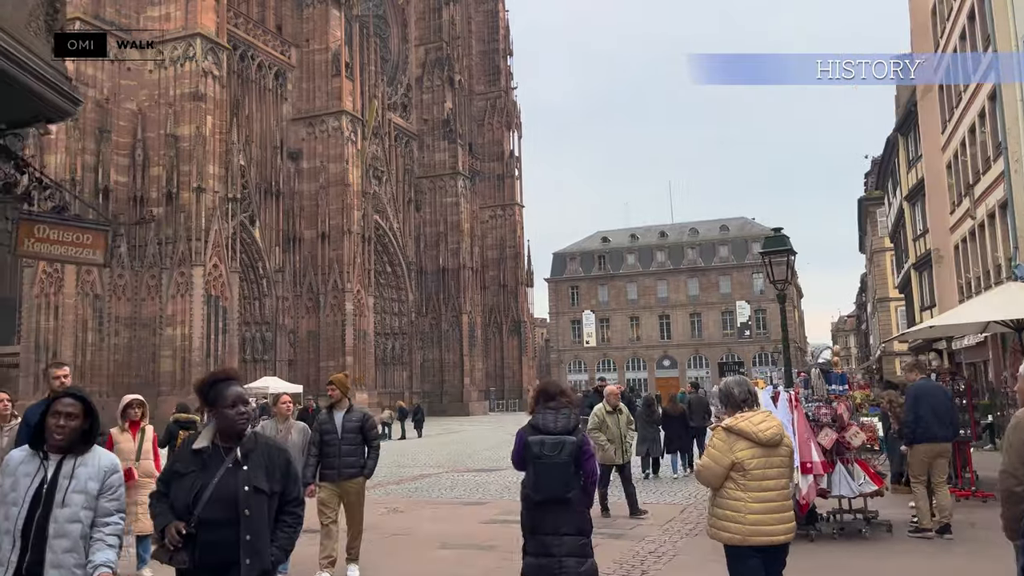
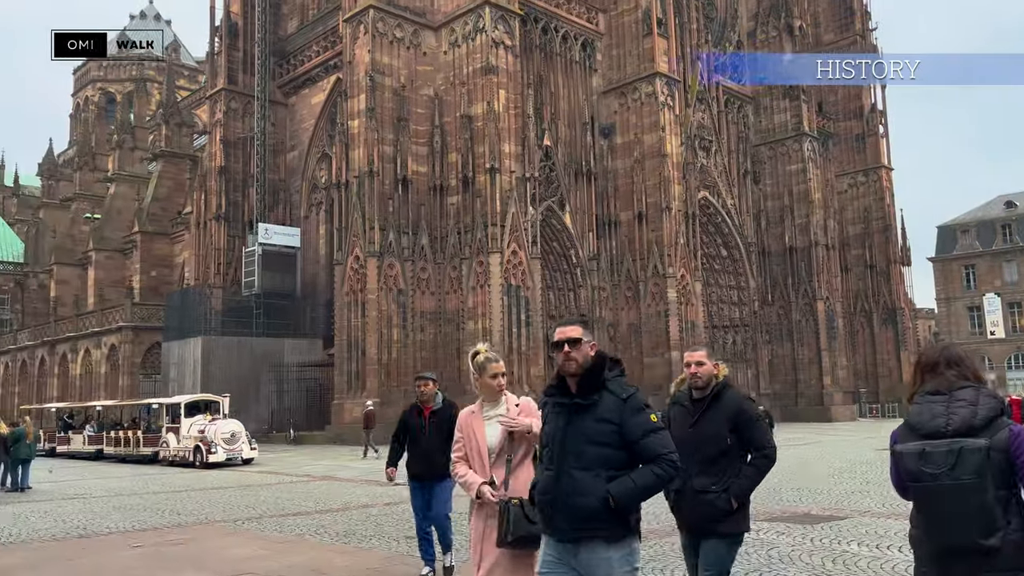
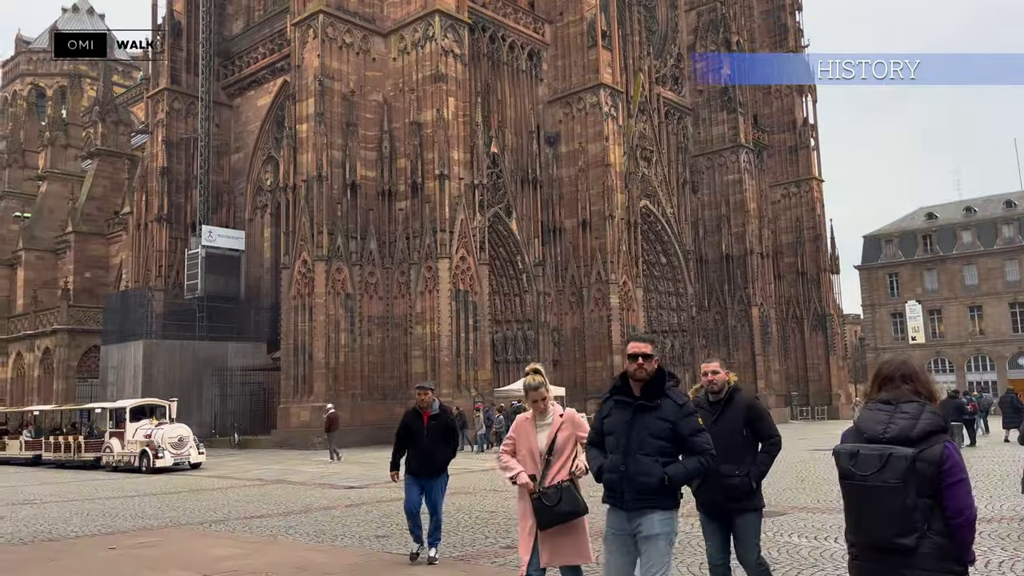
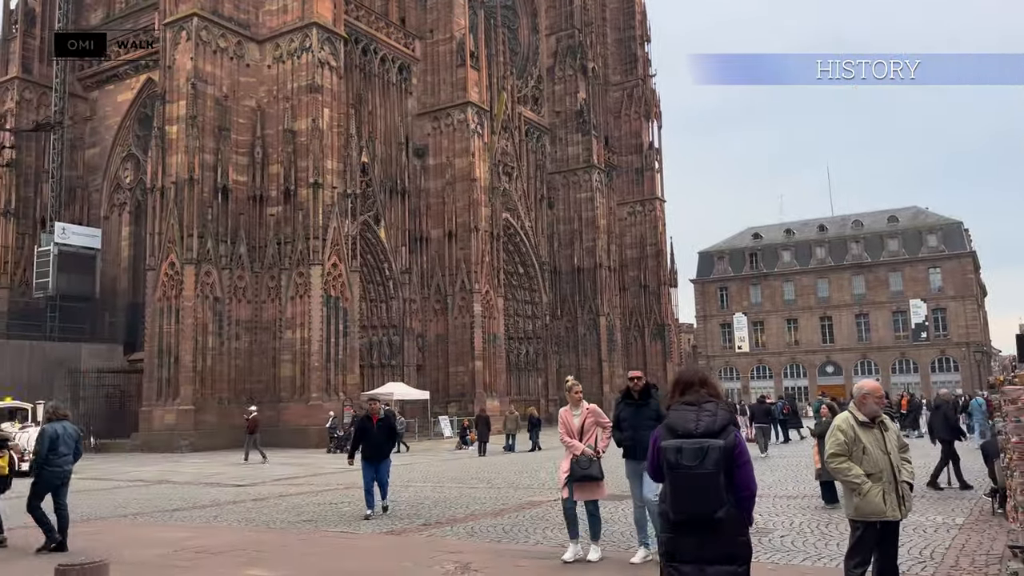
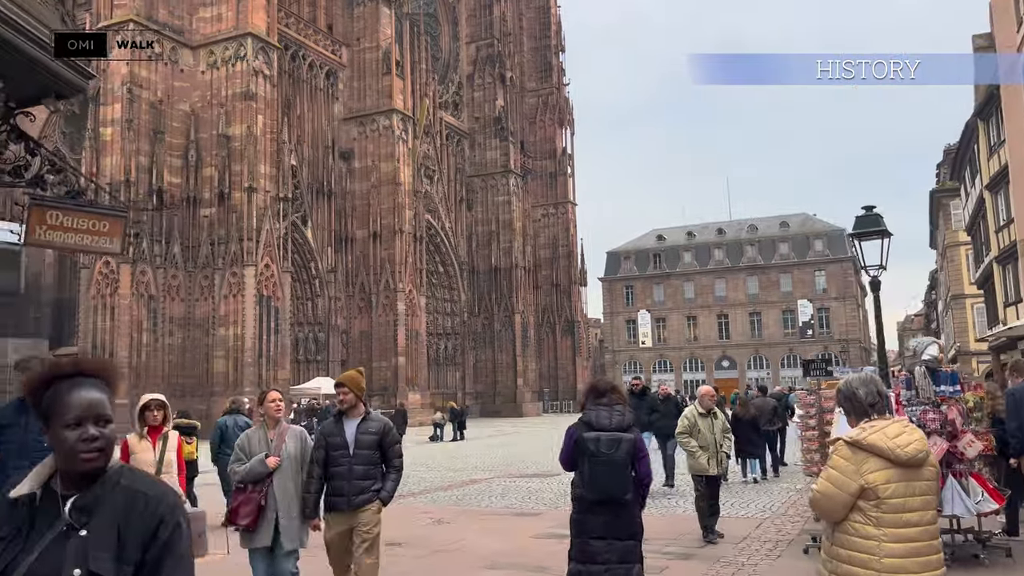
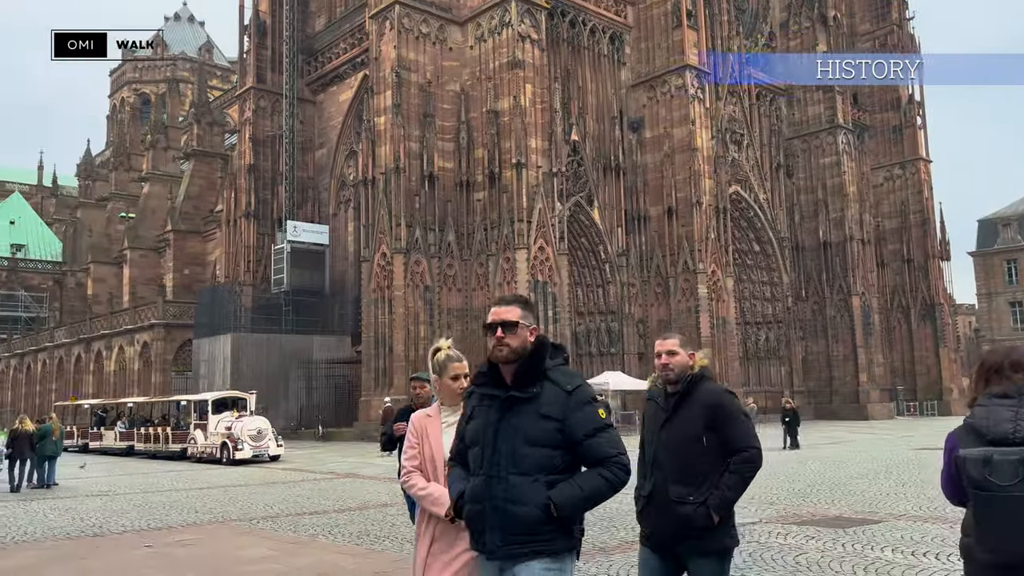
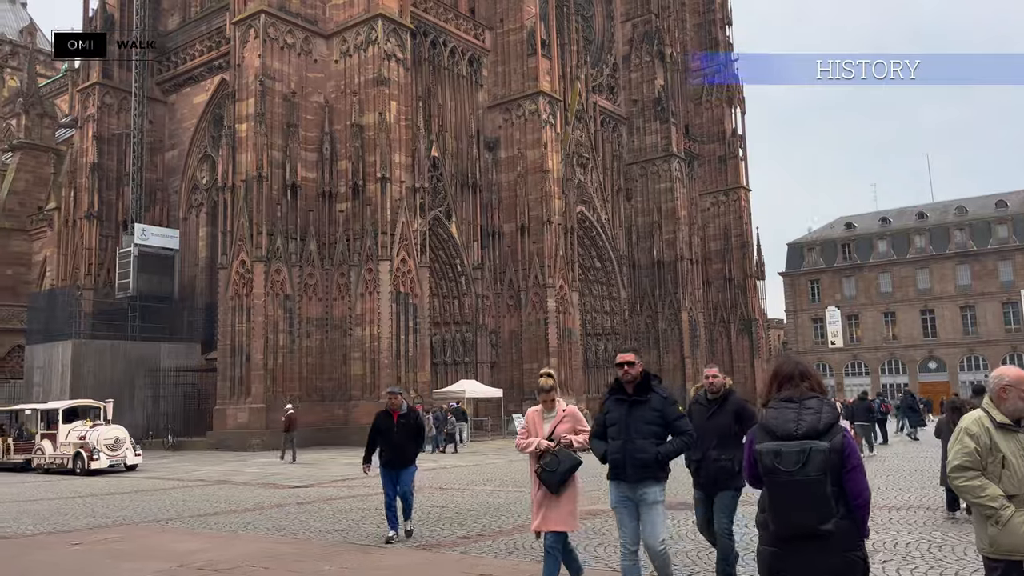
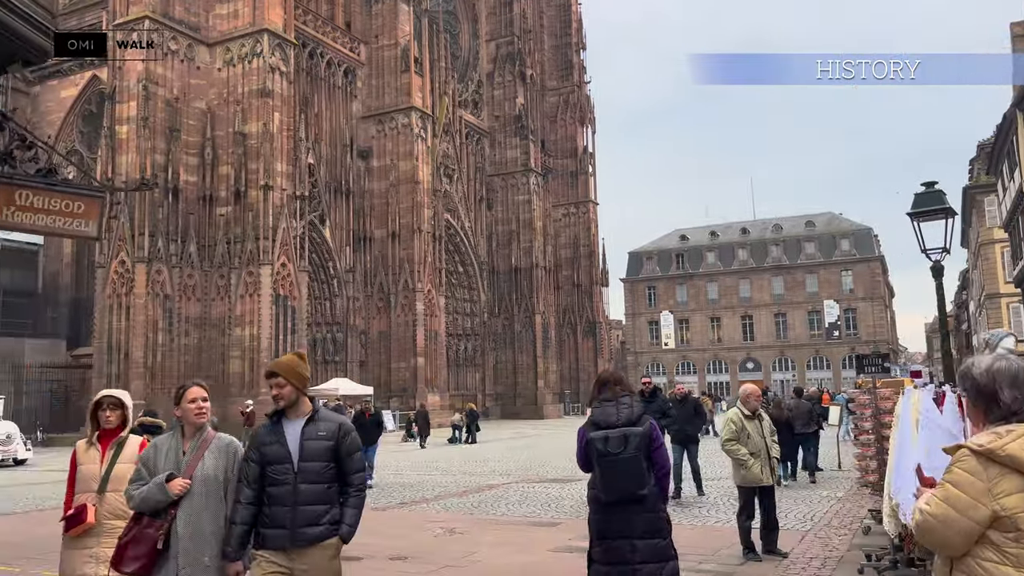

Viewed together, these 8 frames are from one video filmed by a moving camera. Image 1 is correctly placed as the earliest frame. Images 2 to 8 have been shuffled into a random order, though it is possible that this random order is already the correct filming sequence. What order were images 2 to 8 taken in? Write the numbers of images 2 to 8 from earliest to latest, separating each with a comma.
5, 8, 4, 7, 3, 2, 6
